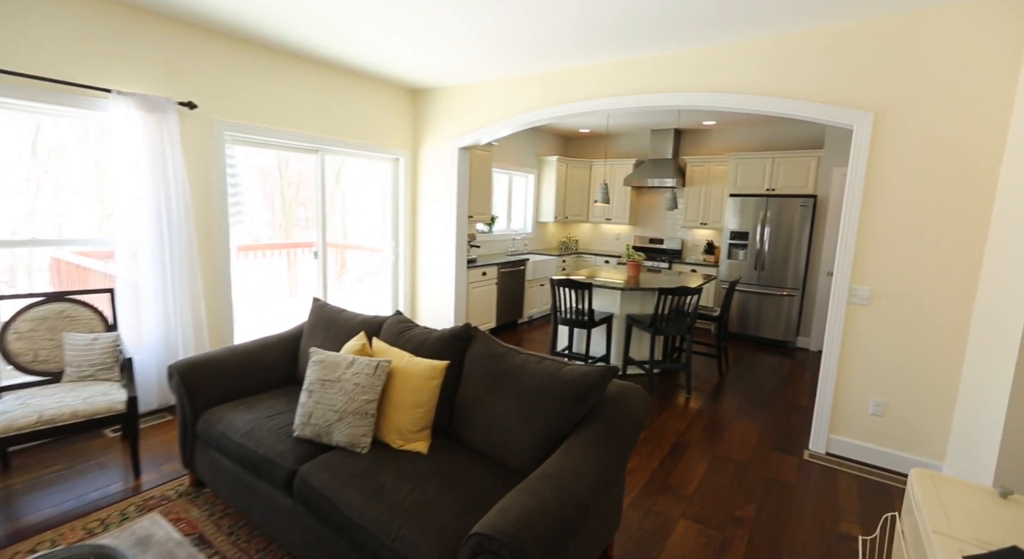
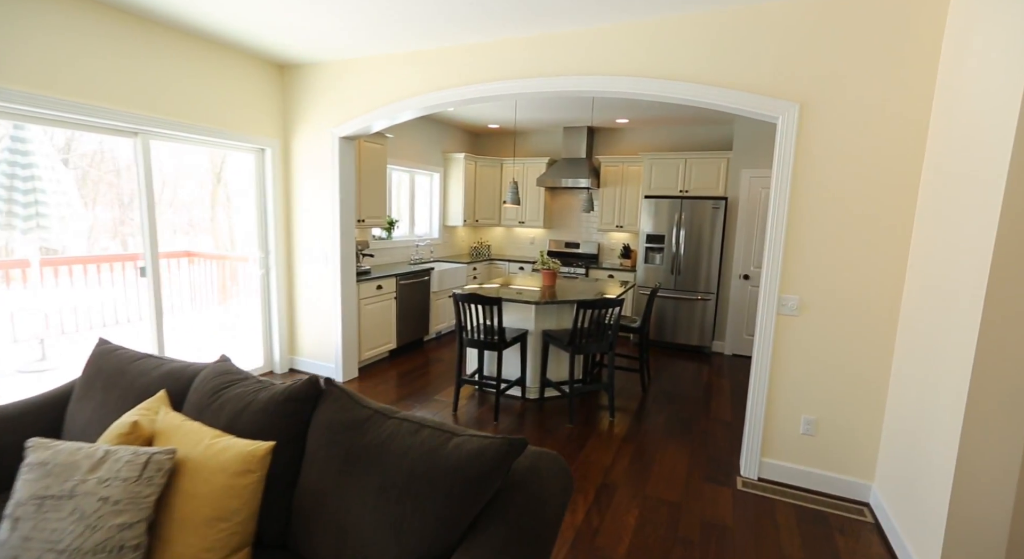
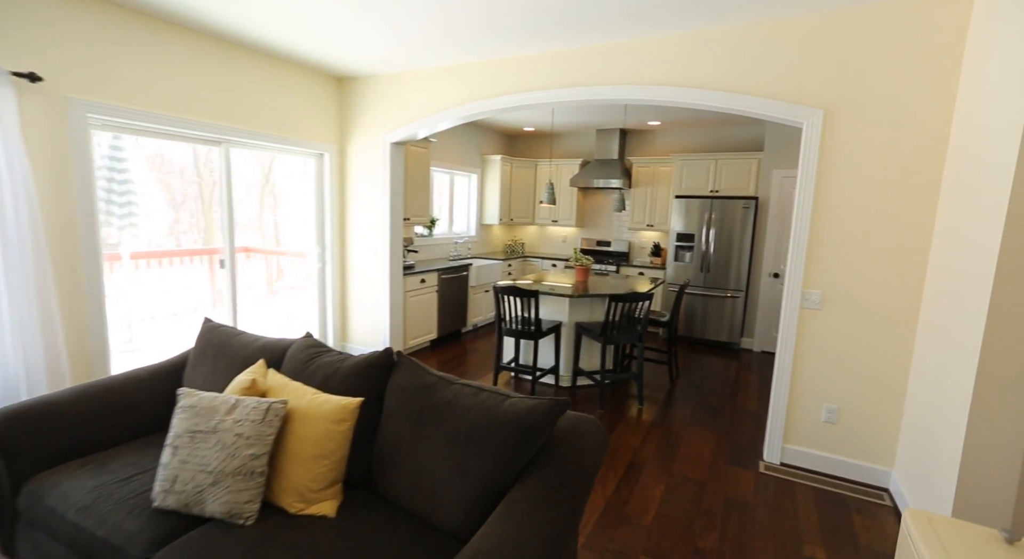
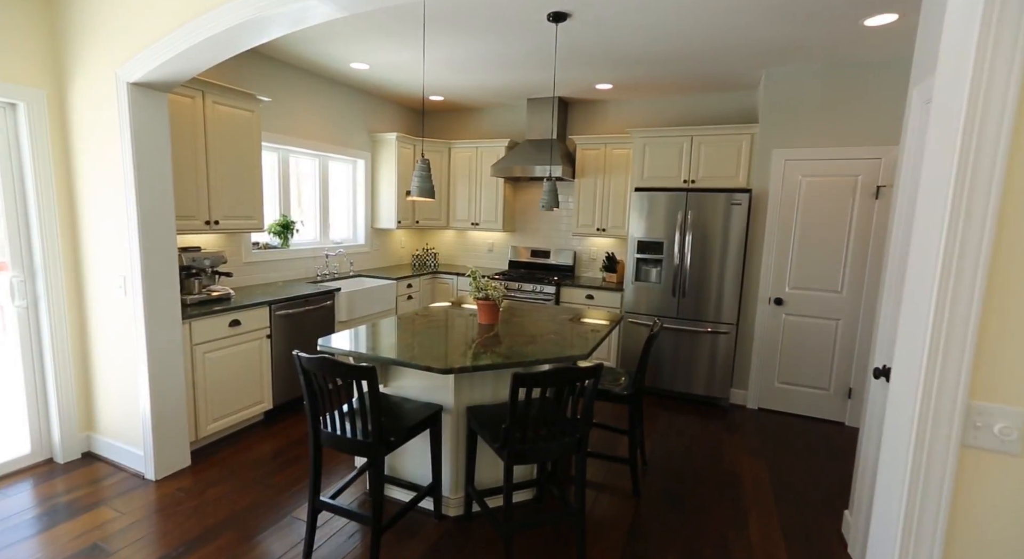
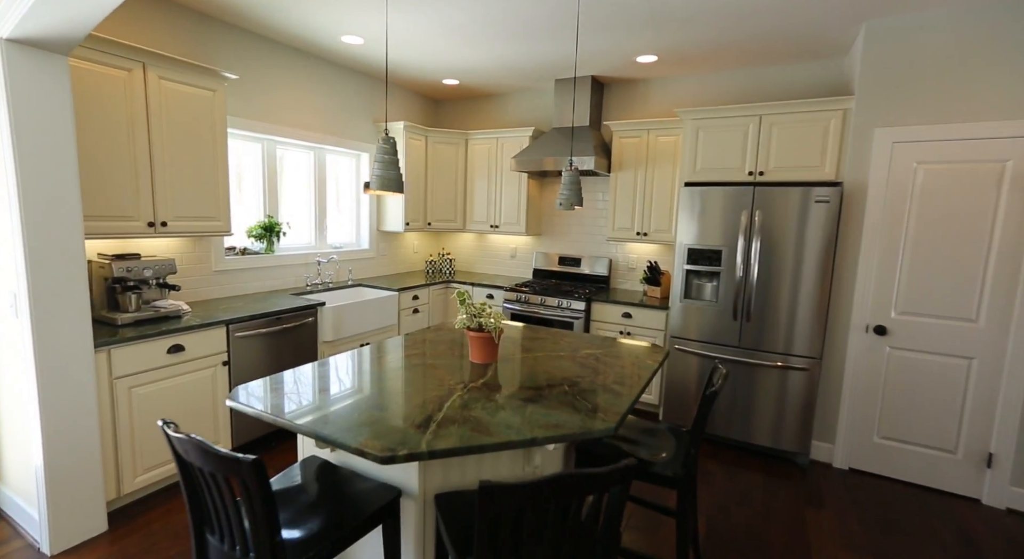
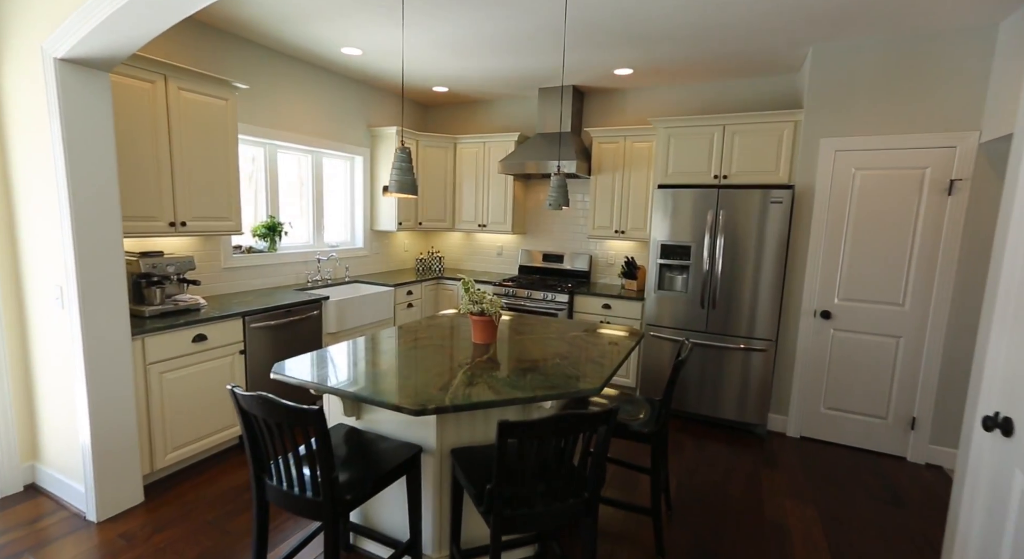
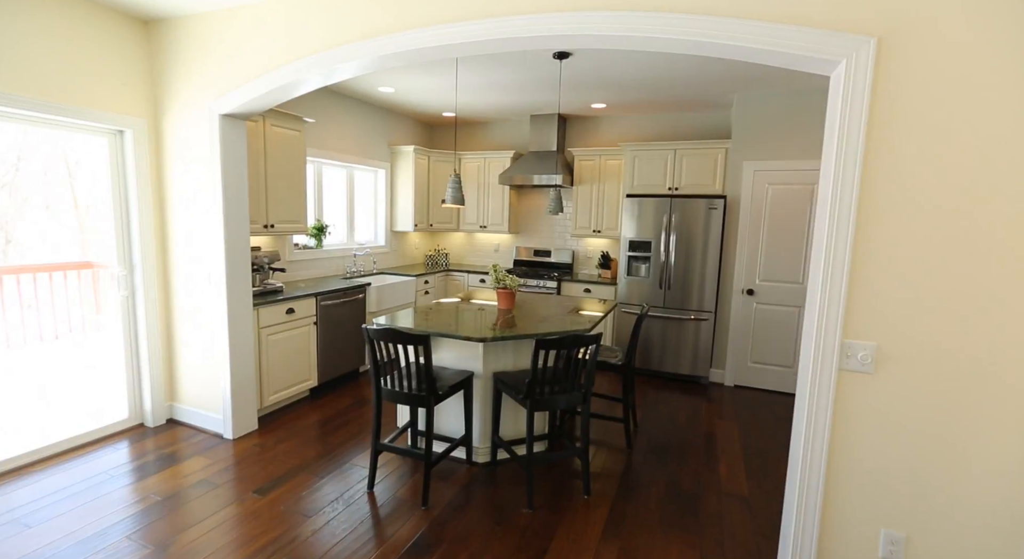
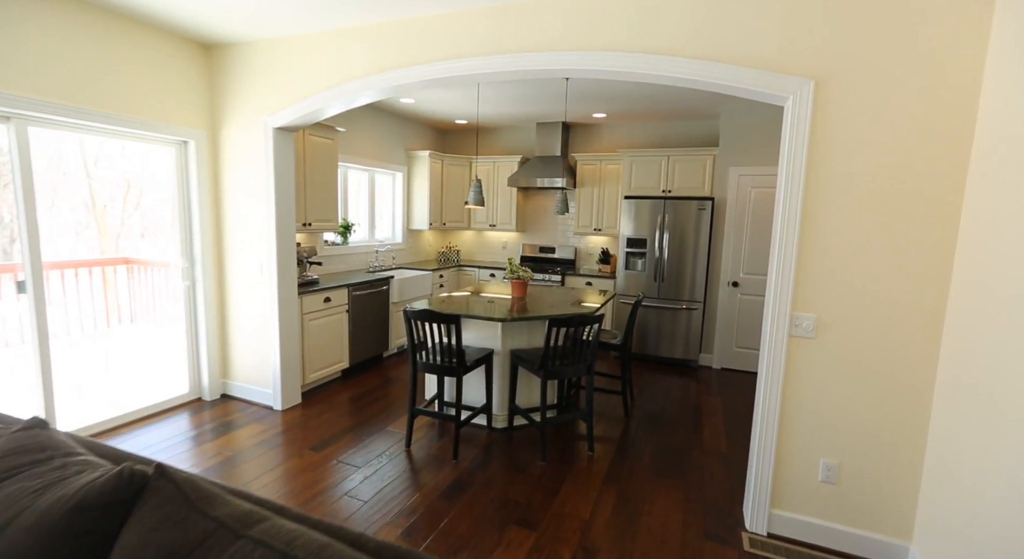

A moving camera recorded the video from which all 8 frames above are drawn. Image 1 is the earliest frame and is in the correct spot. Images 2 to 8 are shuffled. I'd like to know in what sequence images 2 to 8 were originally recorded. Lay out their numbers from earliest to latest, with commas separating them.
3, 2, 8, 7, 4, 6, 5
